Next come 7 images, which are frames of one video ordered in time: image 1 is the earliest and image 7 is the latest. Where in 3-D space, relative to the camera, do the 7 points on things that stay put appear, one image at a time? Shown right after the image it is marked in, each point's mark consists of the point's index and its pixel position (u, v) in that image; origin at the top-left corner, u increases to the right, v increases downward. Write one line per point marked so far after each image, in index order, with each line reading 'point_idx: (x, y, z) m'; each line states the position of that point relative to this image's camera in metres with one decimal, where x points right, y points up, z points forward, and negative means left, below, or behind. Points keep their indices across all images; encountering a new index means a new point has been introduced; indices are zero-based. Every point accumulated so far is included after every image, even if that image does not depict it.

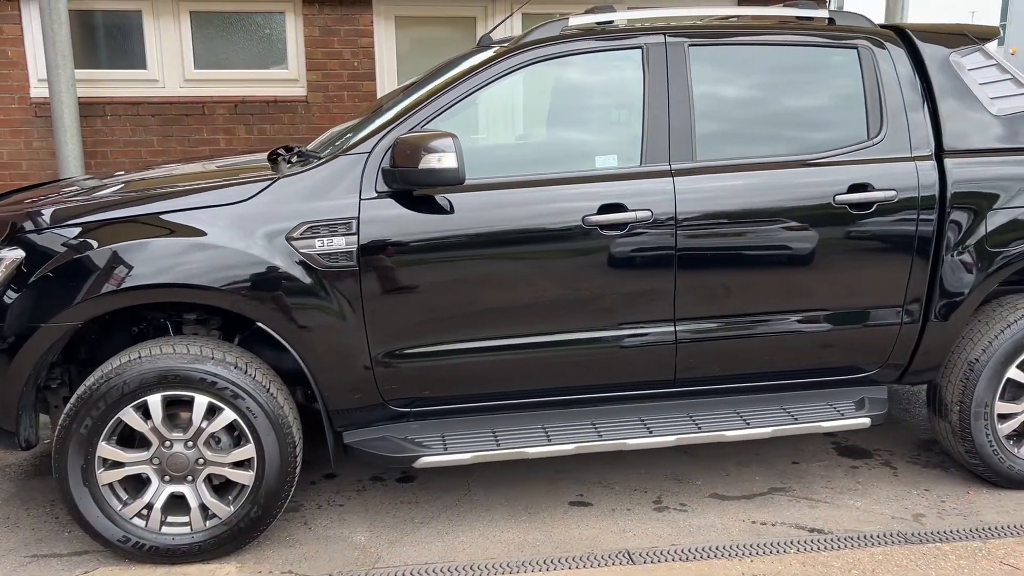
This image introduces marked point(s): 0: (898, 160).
0: (+1.3, +0.4, +2.9) m
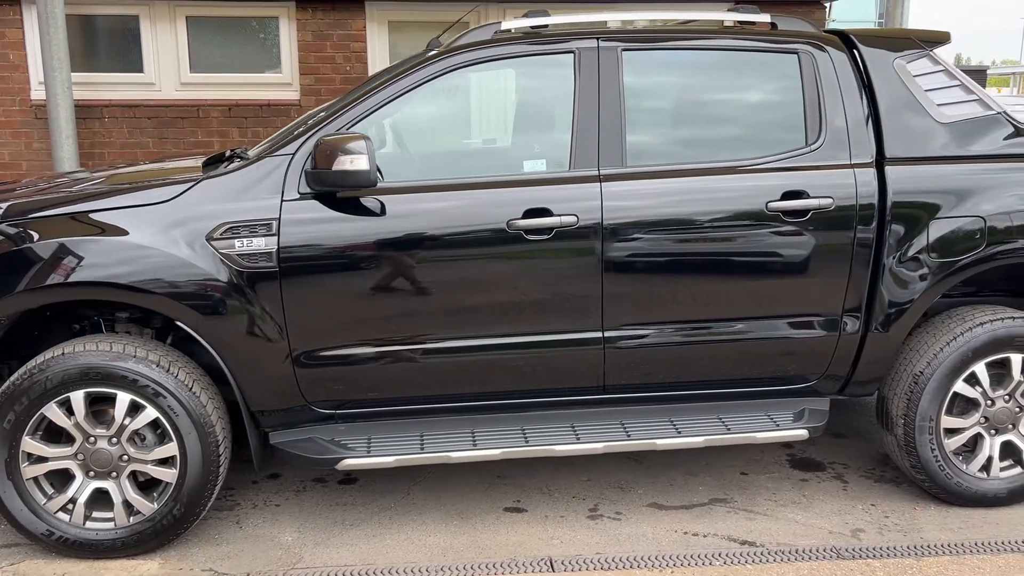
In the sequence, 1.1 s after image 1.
0: (+1.0, +0.4, +2.8) m
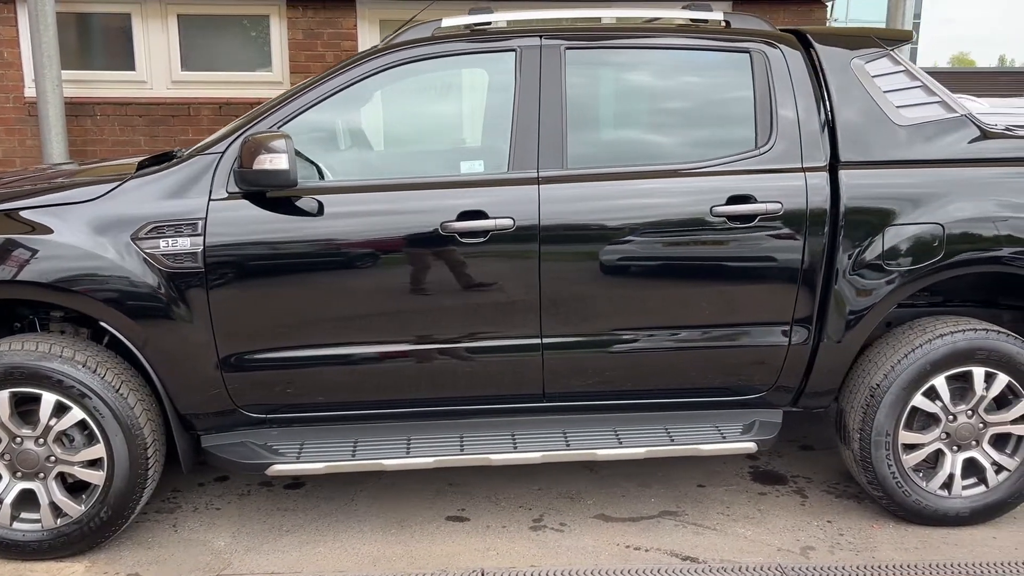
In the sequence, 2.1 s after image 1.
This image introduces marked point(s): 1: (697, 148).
0: (+0.8, +0.4, +2.7) m
1: (+0.6, +0.5, +2.8) m
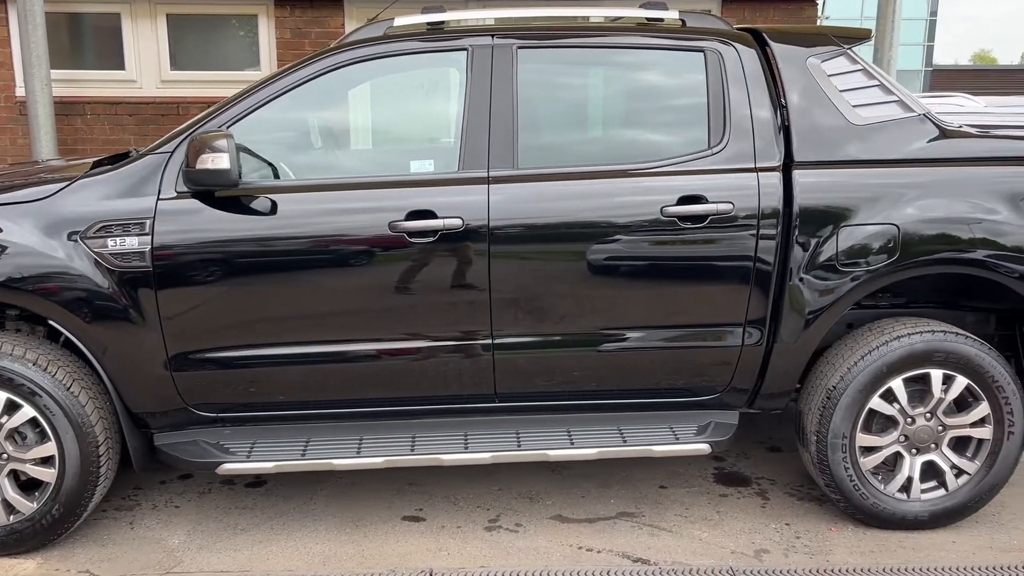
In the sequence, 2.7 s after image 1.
0: (+0.7, +0.4, +2.7) m
1: (+0.5, +0.4, +2.8) m
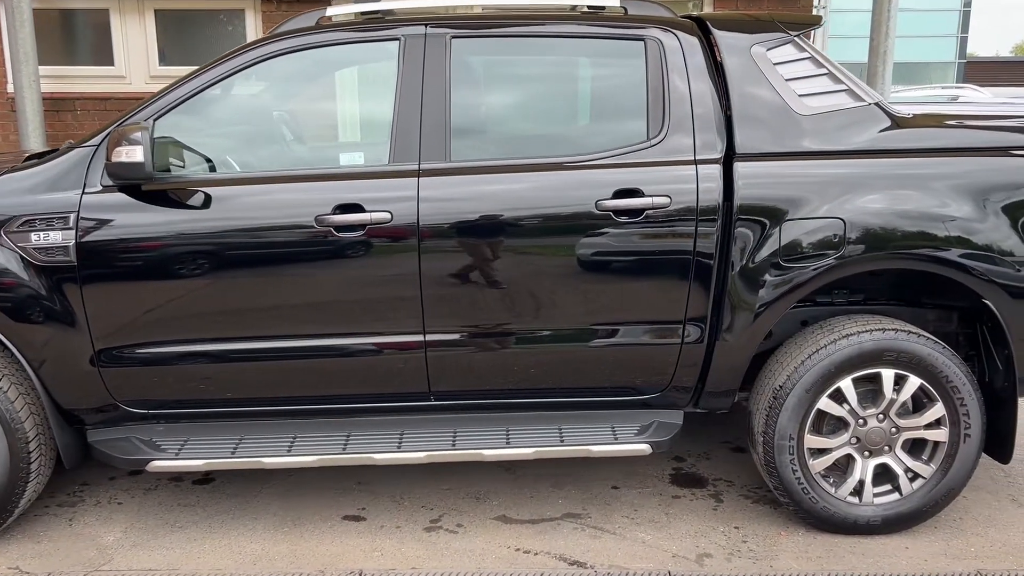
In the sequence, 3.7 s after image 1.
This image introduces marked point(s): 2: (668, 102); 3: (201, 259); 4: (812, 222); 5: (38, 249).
0: (+0.5, +0.4, +2.6) m
1: (+0.3, +0.5, +2.7) m
2: (+0.5, +0.6, +2.7) m
3: (-0.9, +0.1, +2.6) m
4: (+0.9, +0.2, +2.6) m
5: (-1.4, +0.1, +2.6) m
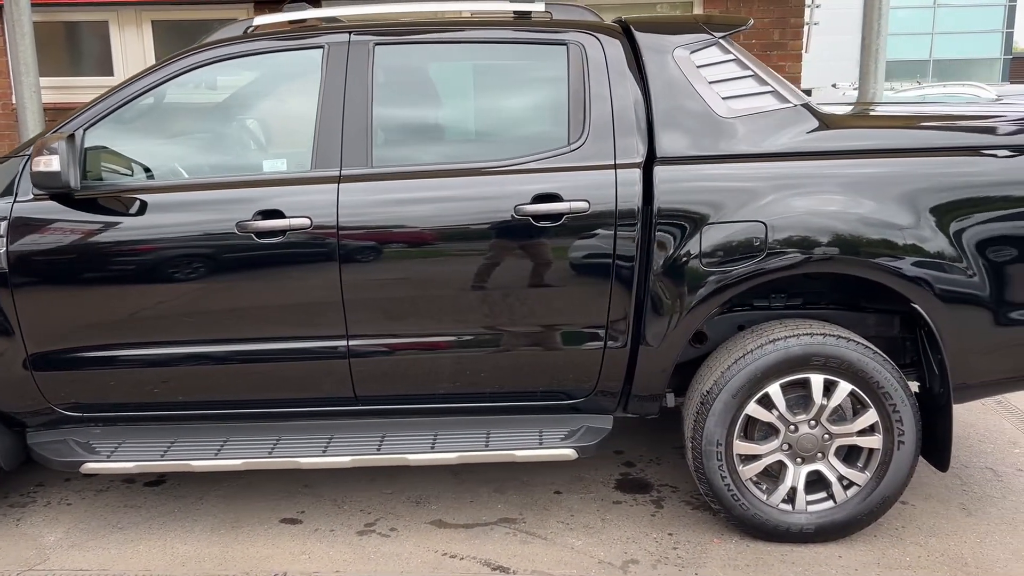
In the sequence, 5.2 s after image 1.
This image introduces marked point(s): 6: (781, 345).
0: (+0.2, +0.4, +2.6) m
1: (+0.1, +0.4, +2.7) m
2: (+0.2, +0.6, +2.7) m
3: (-1.2, +0.1, +2.6) m
4: (+0.6, +0.2, +2.5) m
5: (-1.6, +0.1, +2.6) m
6: (+0.8, -0.2, +2.7) m
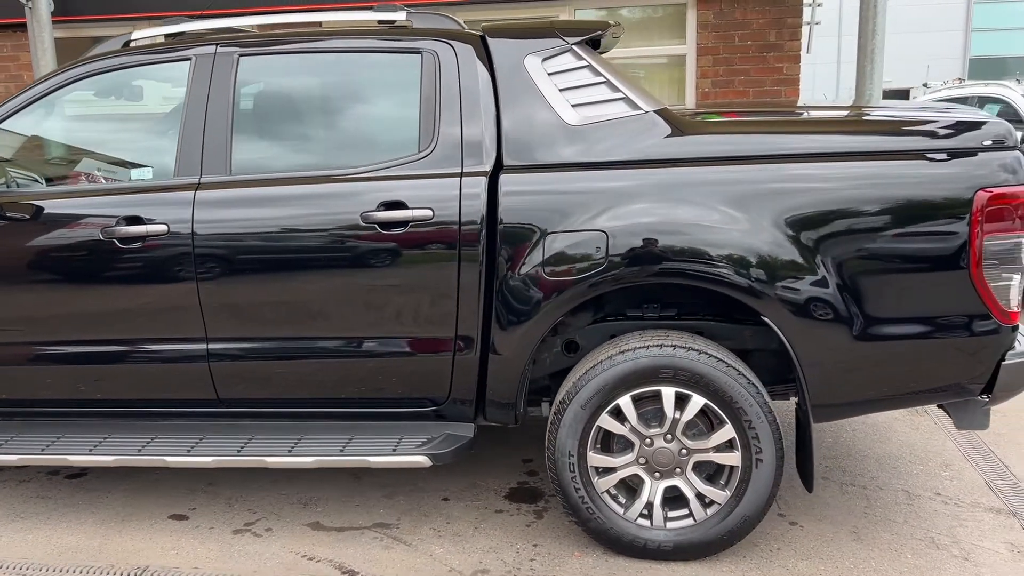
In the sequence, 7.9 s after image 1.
0: (-0.2, +0.3, +2.6) m
1: (-0.4, +0.4, +2.7) m
2: (-0.2, +0.5, +2.7) m
3: (-1.6, +0.1, +2.8) m
4: (+0.2, +0.2, +2.5) m
5: (-2.0, +0.1, +2.8) m
6: (+0.4, -0.2, +2.6) m
